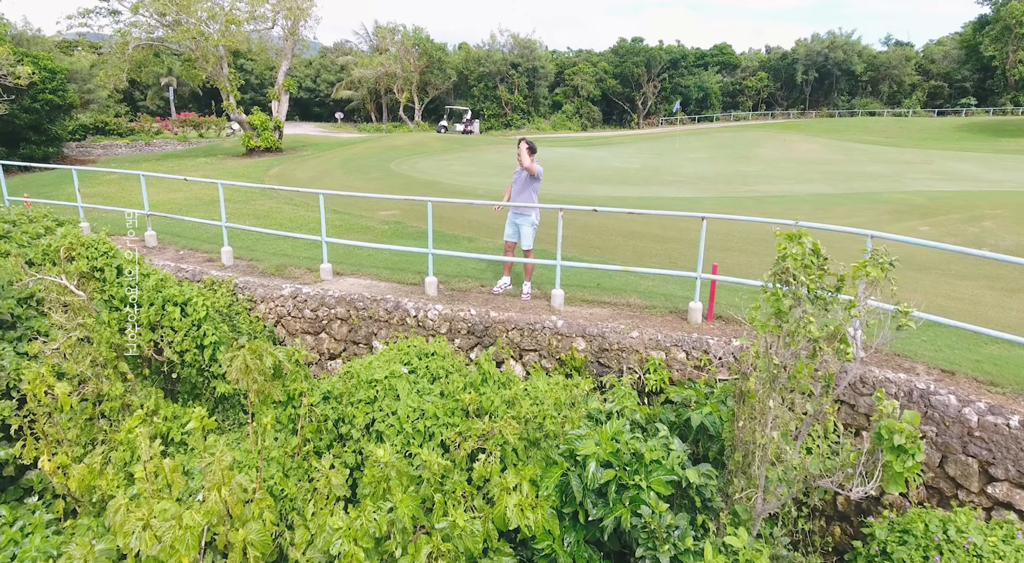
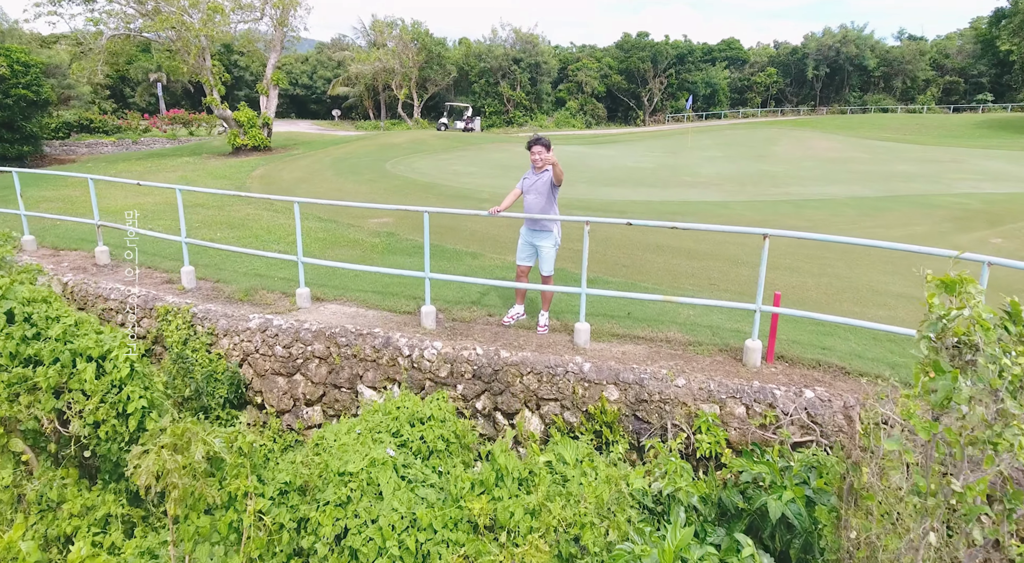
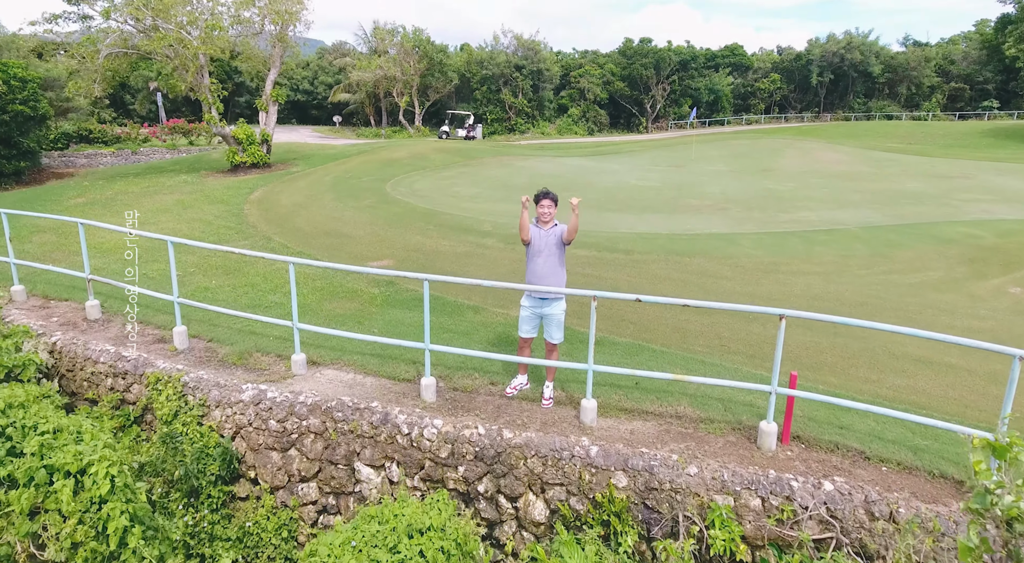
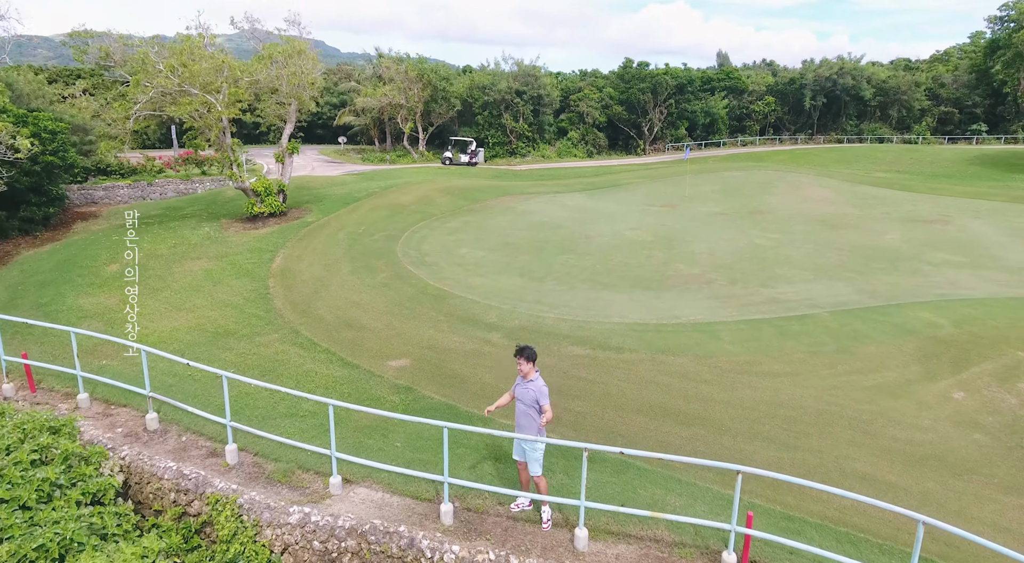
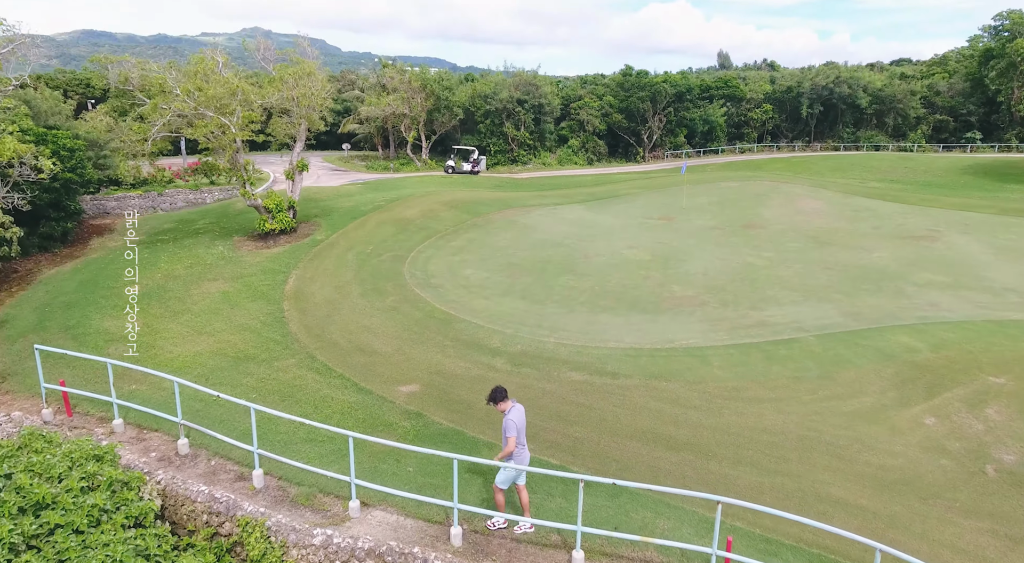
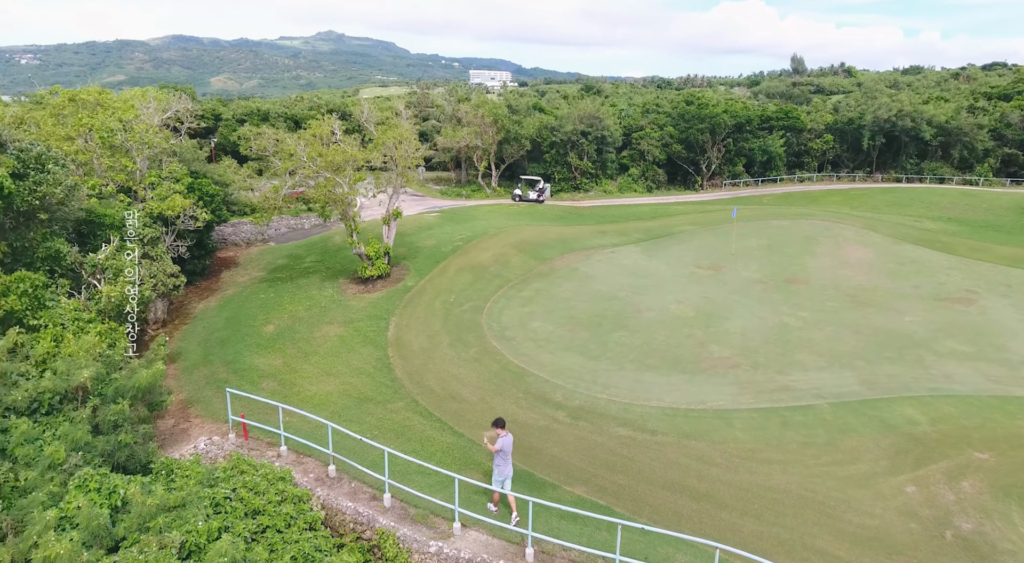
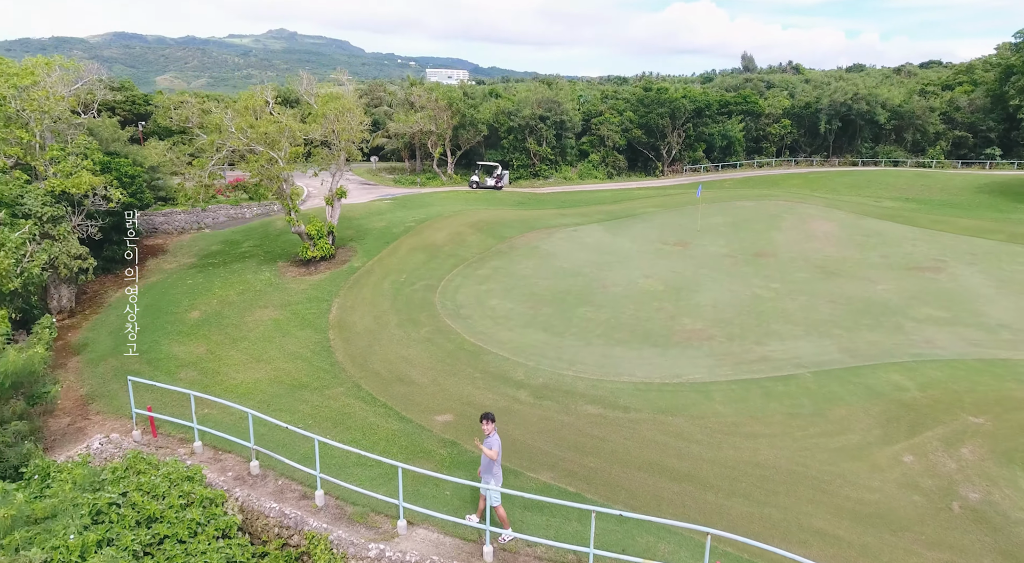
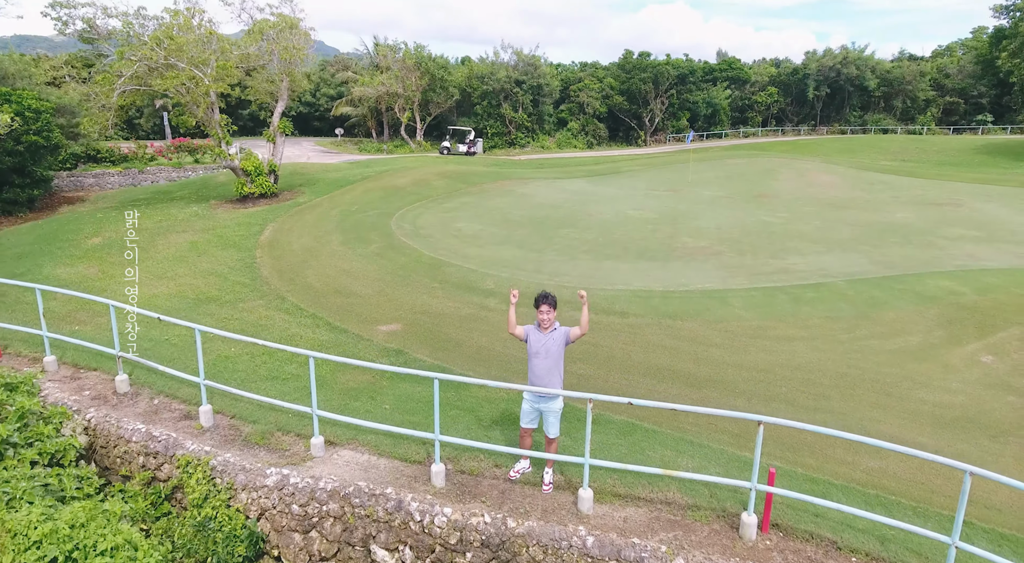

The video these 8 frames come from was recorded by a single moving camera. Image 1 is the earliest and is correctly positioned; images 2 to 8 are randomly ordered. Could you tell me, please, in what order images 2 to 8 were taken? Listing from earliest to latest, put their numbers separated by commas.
2, 3, 8, 4, 5, 7, 6
